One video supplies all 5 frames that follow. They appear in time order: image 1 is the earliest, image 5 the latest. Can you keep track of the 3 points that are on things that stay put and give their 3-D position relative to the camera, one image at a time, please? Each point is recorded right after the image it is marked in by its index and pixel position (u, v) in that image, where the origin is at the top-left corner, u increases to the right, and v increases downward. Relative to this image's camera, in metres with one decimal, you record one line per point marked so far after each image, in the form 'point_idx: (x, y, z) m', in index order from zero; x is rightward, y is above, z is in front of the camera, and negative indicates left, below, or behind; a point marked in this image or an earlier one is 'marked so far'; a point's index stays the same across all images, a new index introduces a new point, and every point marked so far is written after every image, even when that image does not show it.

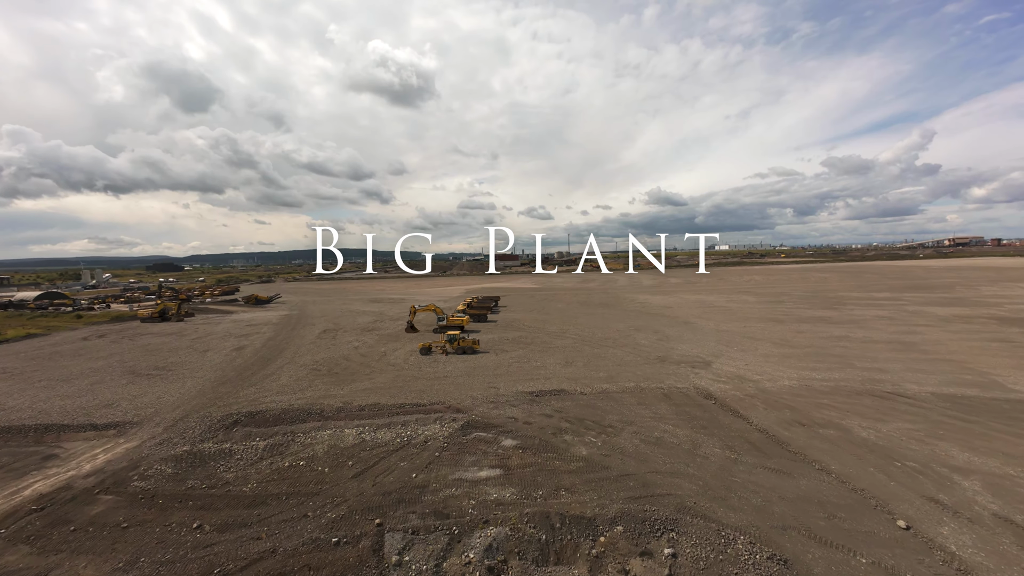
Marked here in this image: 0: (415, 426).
0: (-3.9, -5.6, +15.0) m
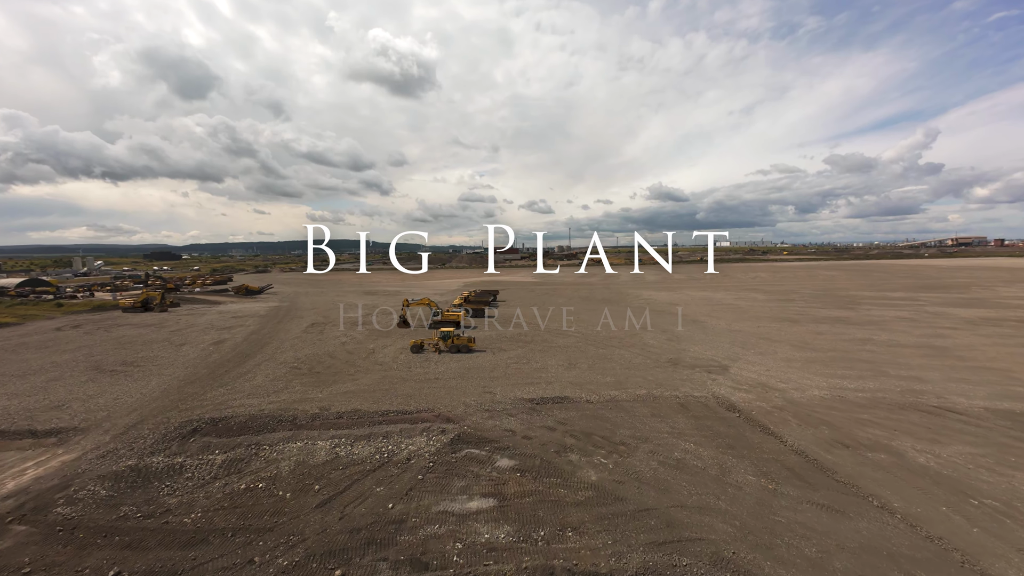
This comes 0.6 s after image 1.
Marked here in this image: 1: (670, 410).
0: (-4.0, -5.3, +13.1) m
1: (+6.2, -4.8, +14.7) m
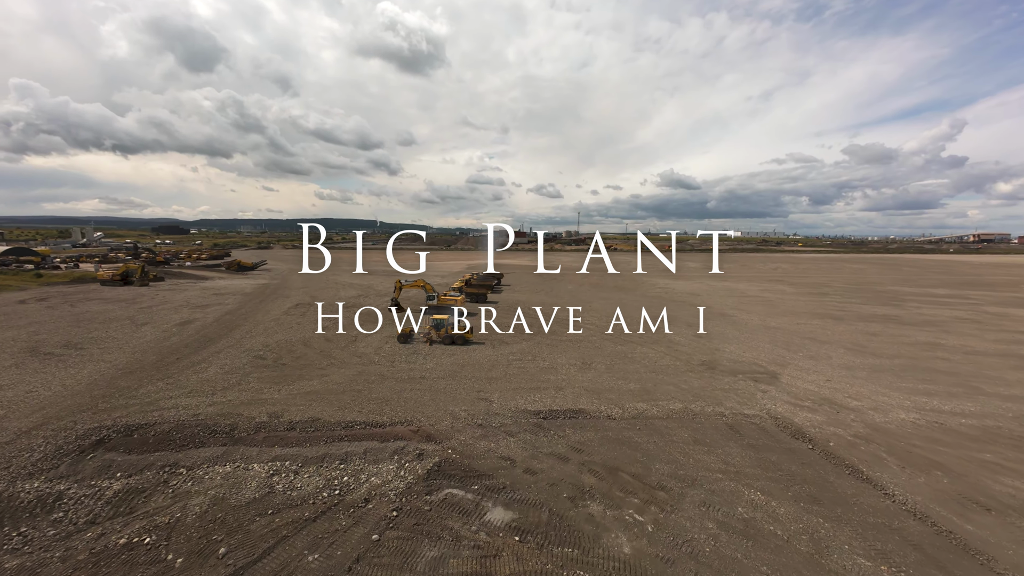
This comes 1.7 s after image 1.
0: (-4.1, -4.7, +9.8) m
1: (+6.2, -4.4, +11.3) m
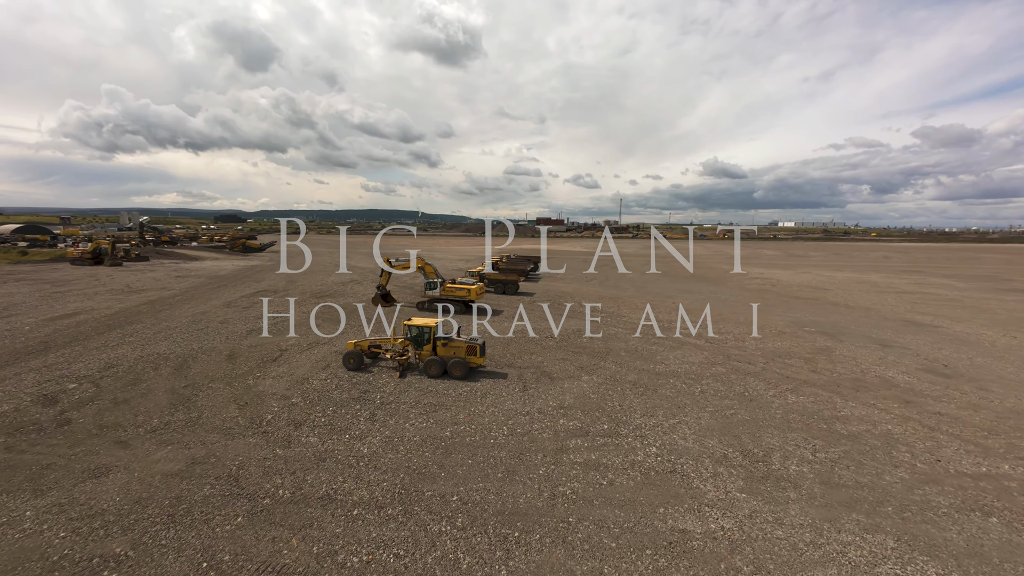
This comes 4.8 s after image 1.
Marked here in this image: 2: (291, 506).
0: (-3.7, -4.4, 0.0) m
1: (+6.7, -4.2, +0.5) m
2: (-3.4, -3.3, +5.7) m
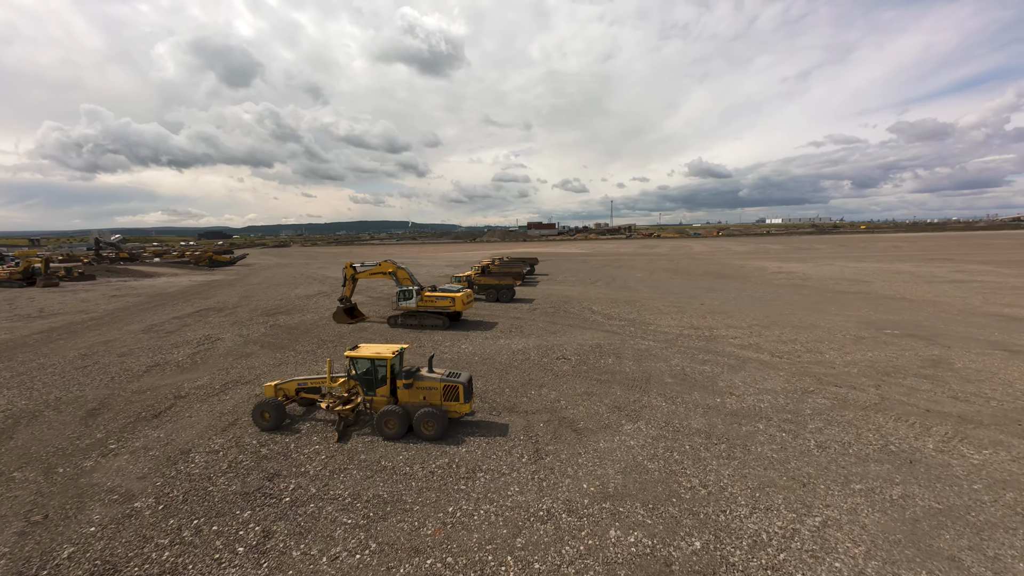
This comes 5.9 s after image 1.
0: (-3.4, -4.4, -3.9) m
1: (+7.0, -3.9, -3.2) m
2: (-3.2, -3.4, +1.8) m
